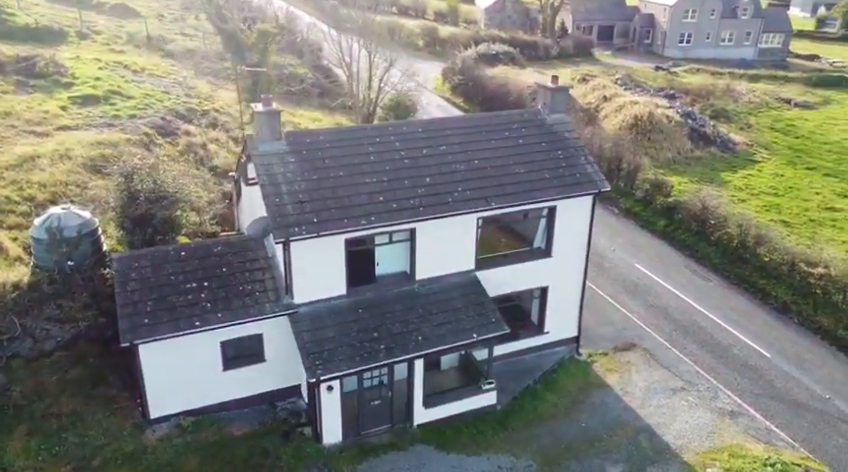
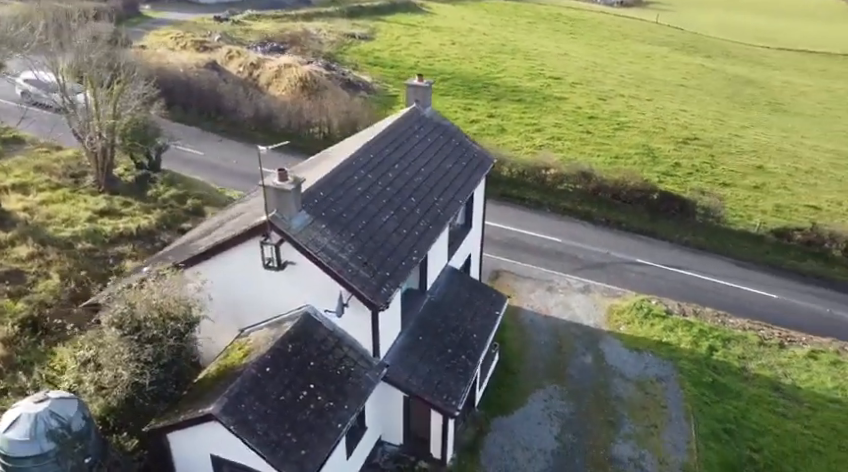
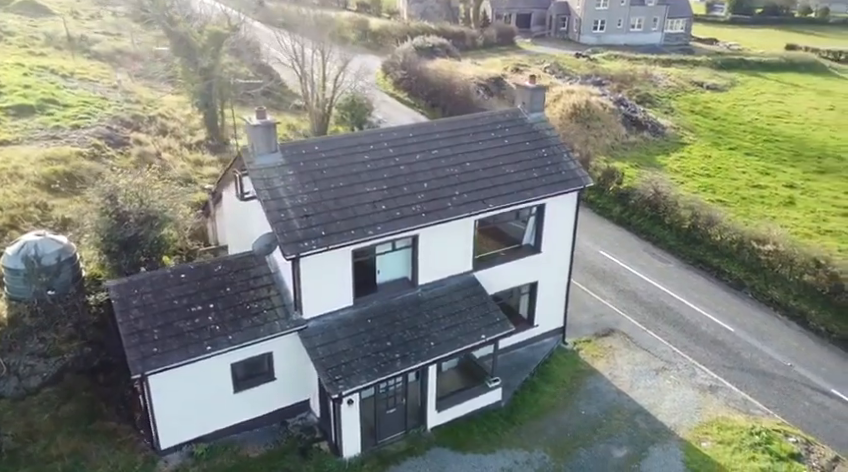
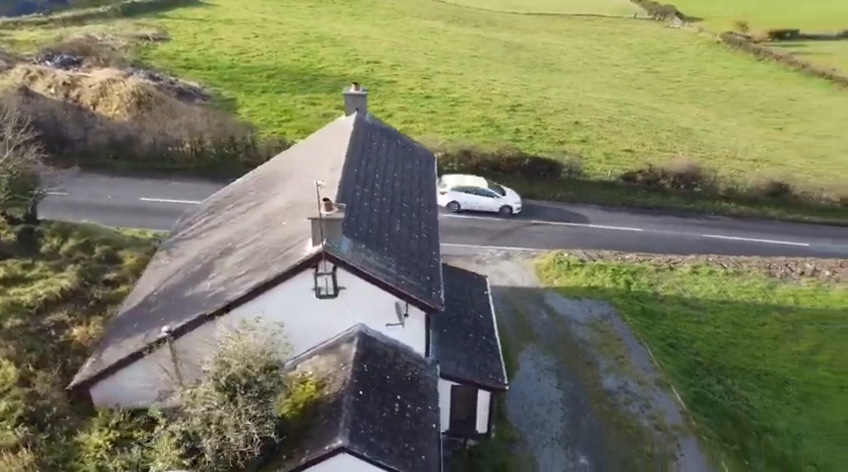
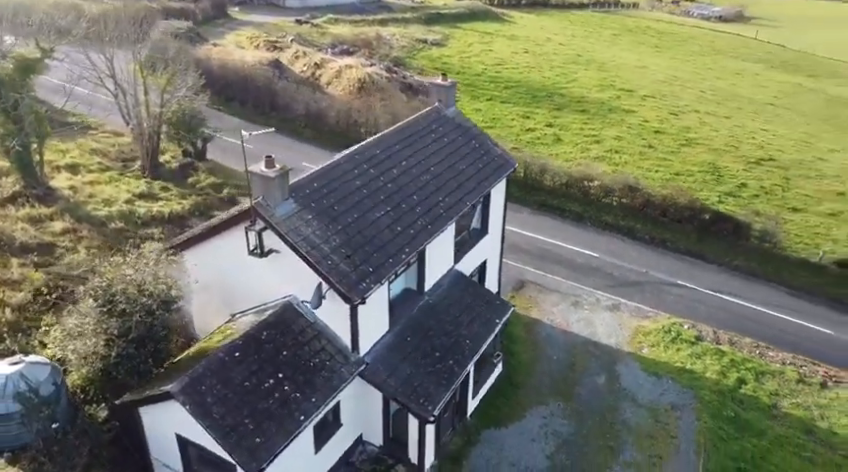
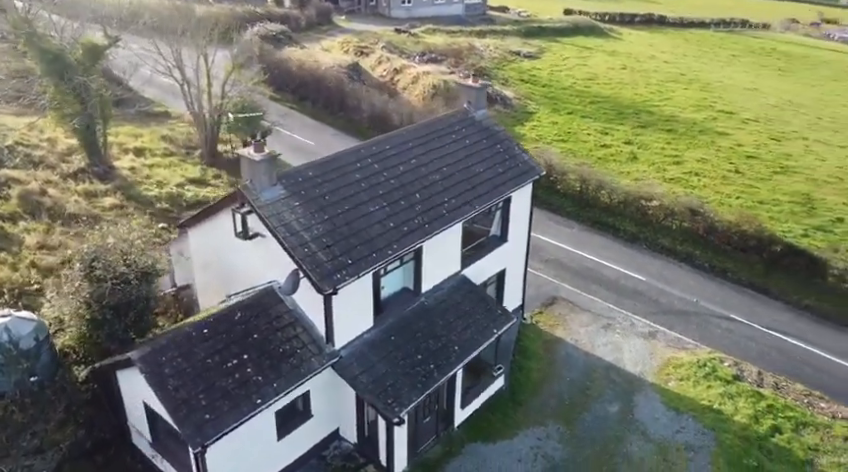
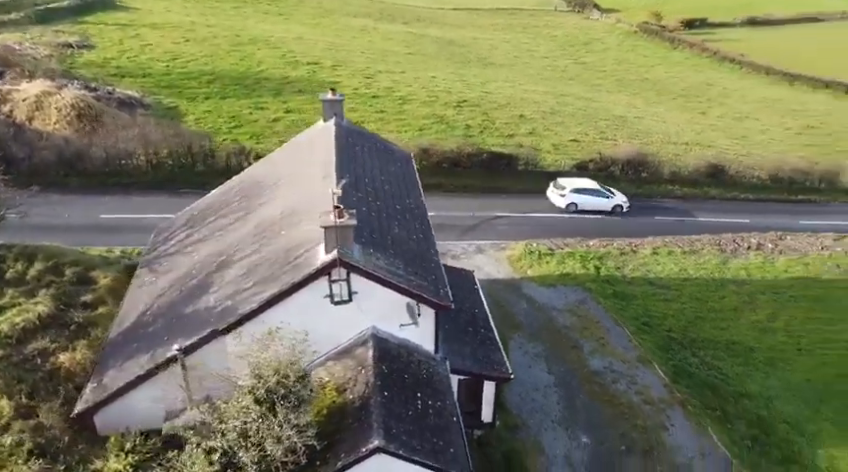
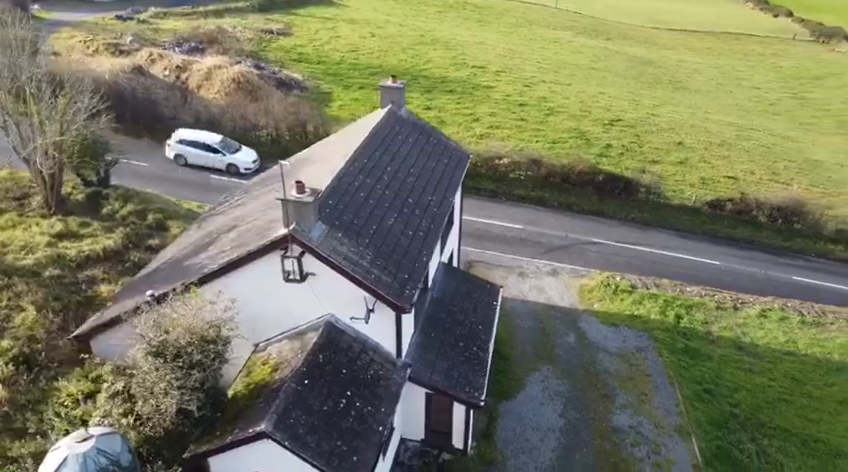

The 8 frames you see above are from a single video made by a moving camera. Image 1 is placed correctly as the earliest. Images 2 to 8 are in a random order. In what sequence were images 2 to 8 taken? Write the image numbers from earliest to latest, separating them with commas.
3, 6, 5, 2, 8, 4, 7
